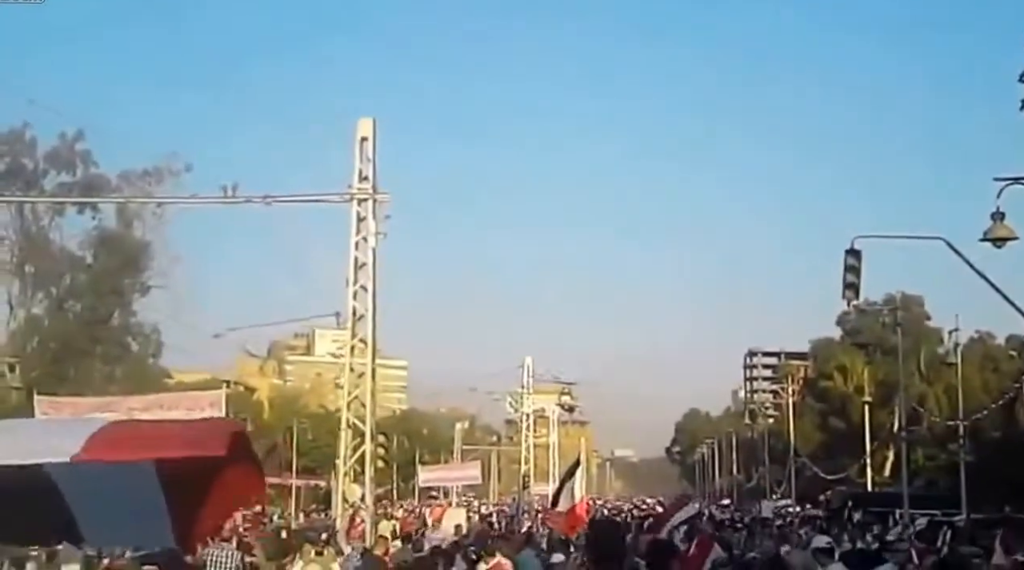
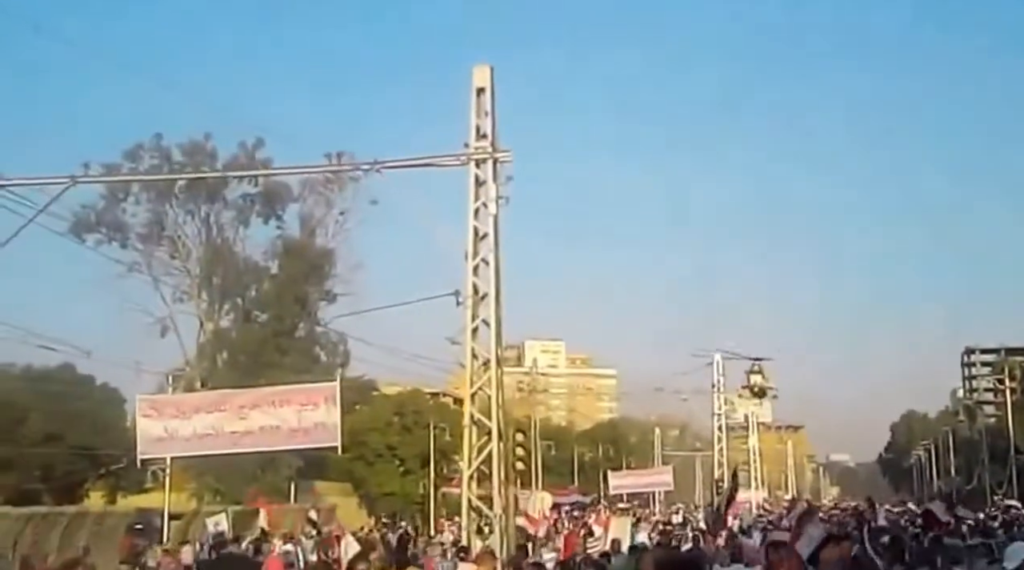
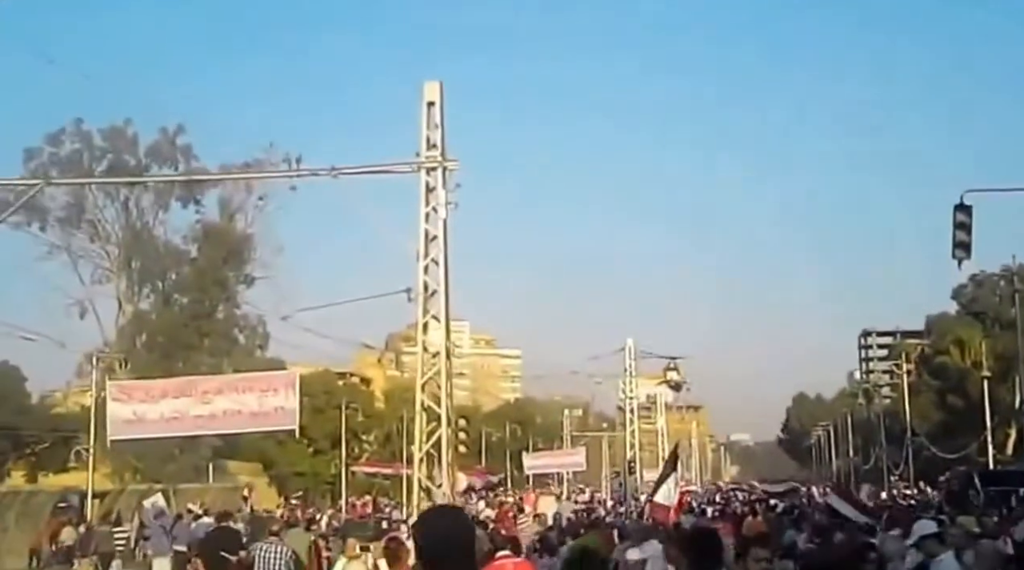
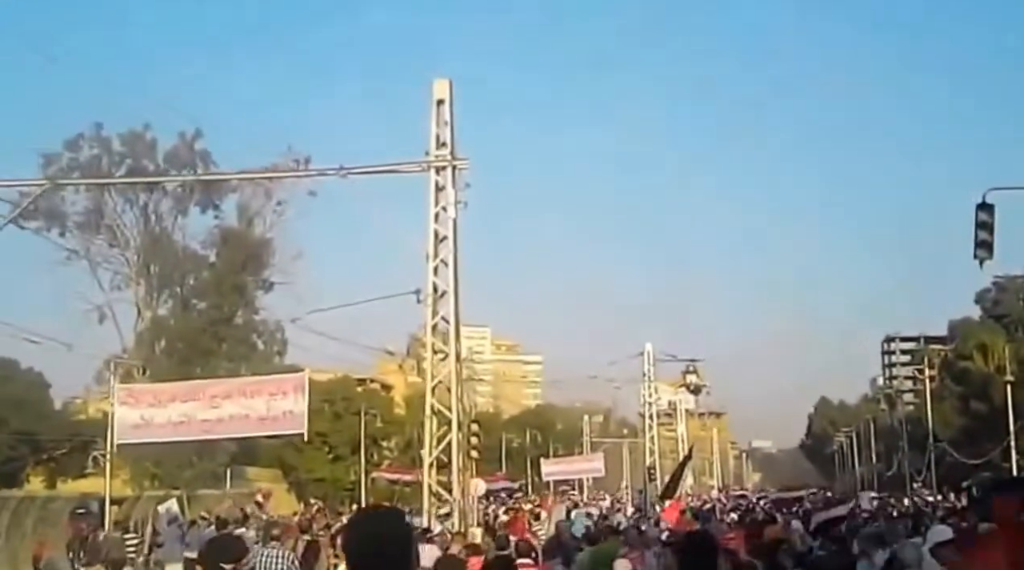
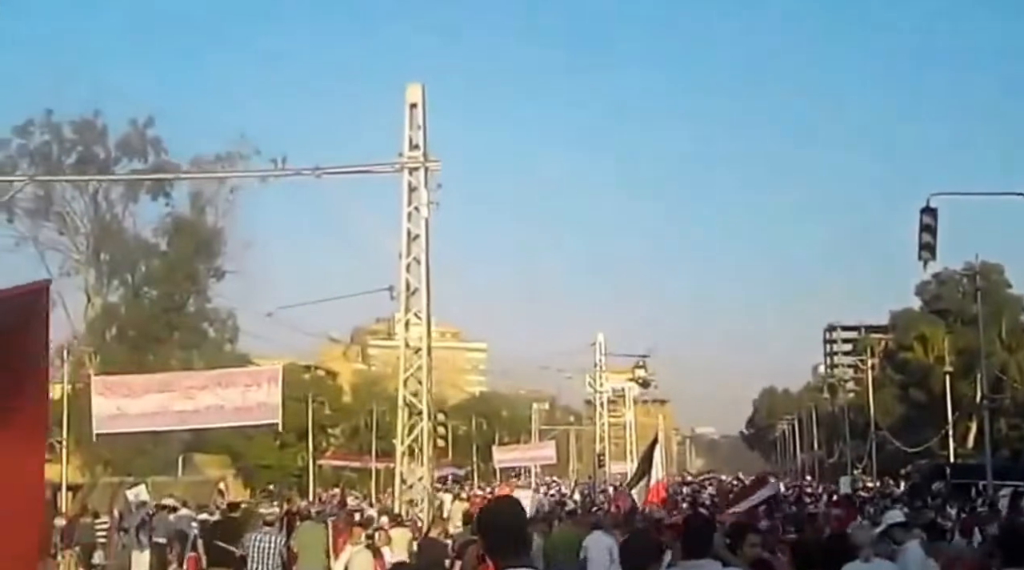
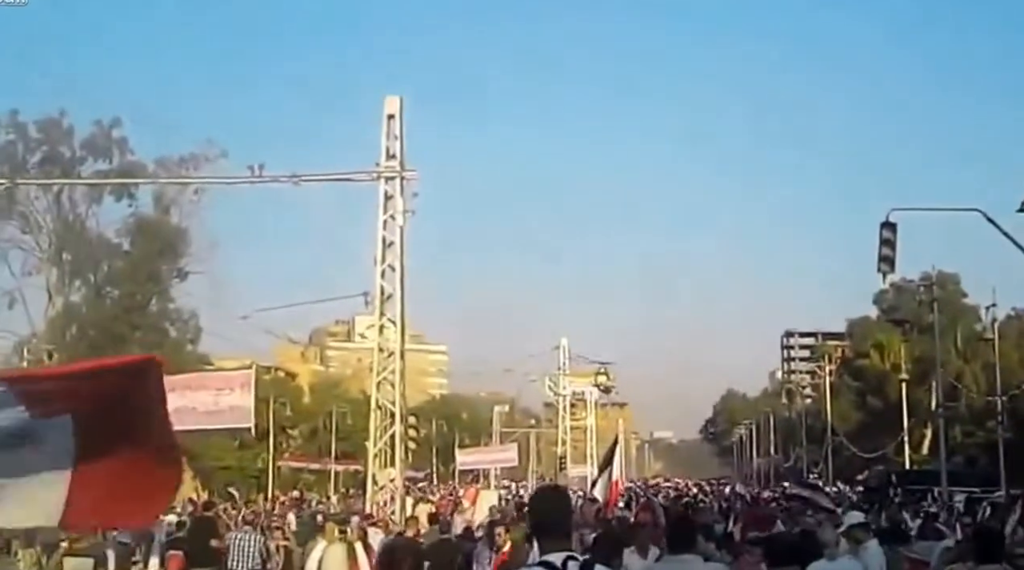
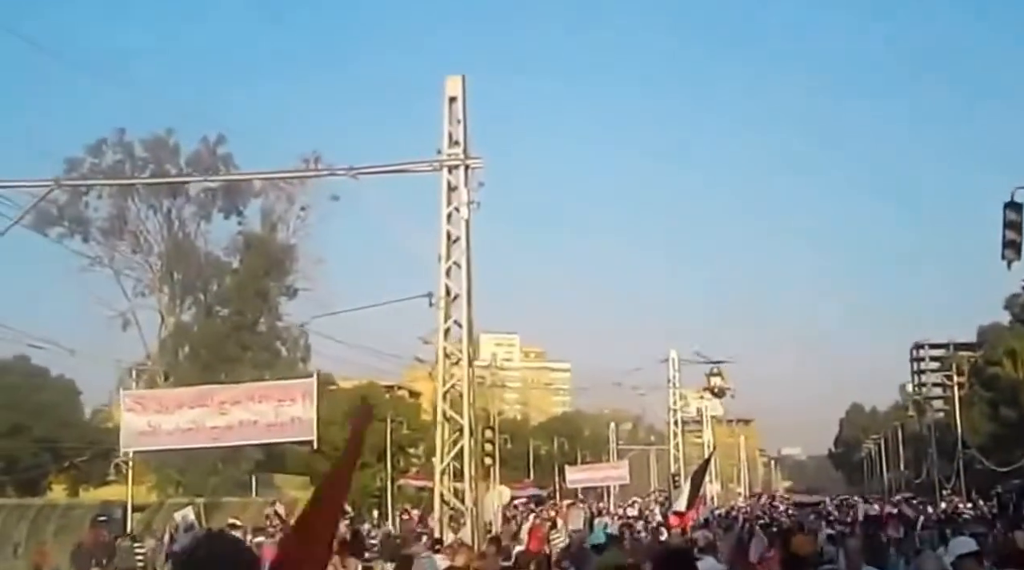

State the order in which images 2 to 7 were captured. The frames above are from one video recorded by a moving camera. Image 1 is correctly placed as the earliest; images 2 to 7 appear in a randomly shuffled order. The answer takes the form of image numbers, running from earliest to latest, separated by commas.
6, 5, 3, 4, 7, 2
